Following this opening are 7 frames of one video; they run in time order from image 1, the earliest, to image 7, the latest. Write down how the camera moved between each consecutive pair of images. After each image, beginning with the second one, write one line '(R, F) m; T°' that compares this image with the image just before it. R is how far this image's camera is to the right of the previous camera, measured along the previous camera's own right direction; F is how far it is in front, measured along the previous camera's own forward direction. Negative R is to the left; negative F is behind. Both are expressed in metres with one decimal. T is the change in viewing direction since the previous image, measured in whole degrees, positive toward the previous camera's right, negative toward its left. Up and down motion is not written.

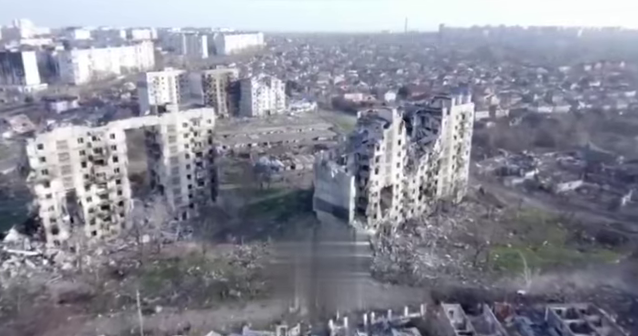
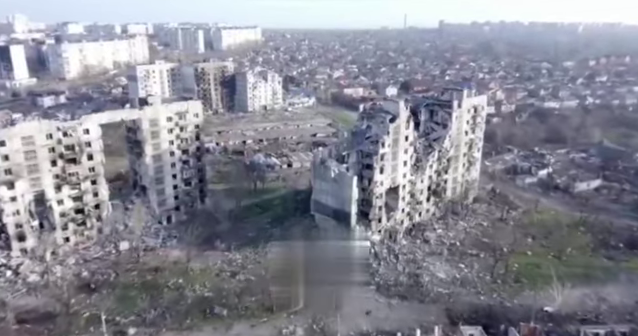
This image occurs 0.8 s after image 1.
(0.0, +3.2) m; 0°
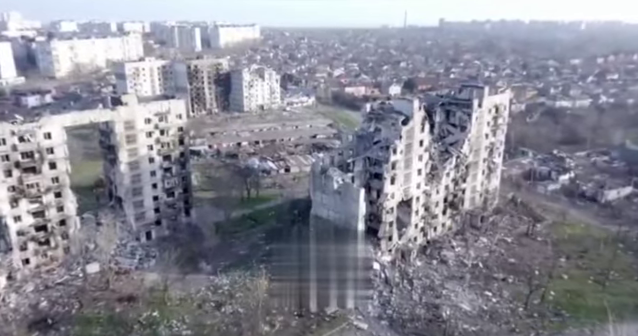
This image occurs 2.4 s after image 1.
(0.0, +3.9) m; 0°
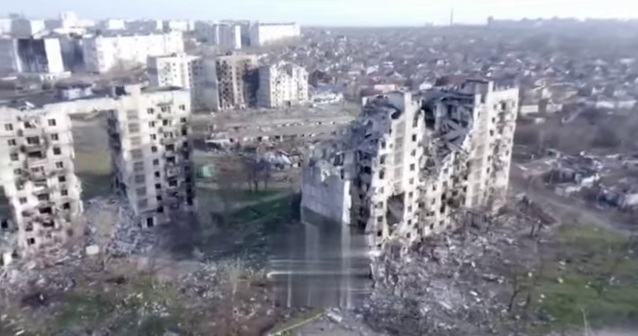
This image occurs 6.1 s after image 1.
(+2.6, +0.1) m; -5°
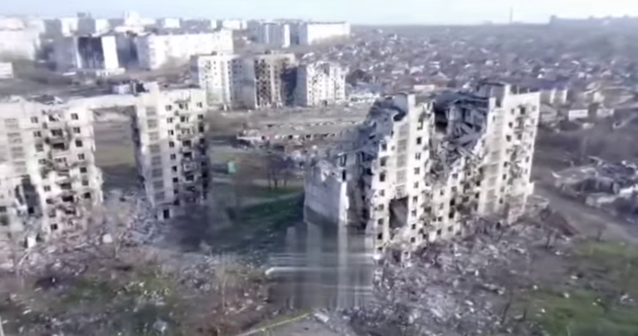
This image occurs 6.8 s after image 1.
(+2.4, 0.0) m; -6°
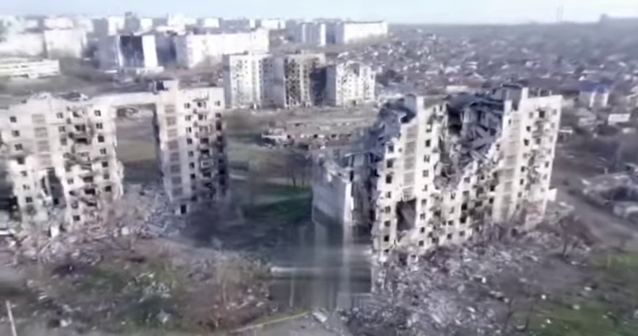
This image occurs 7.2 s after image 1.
(+1.5, -0.1) m; -4°
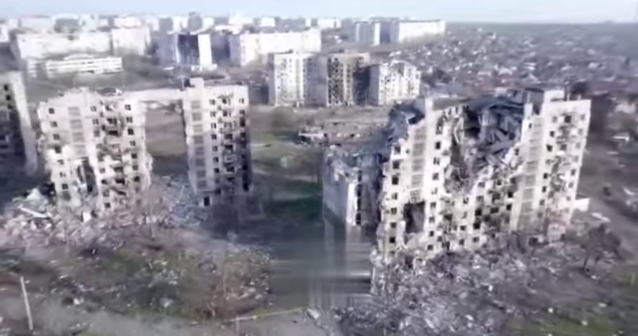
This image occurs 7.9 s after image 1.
(+2.4, -0.1) m; -7°
